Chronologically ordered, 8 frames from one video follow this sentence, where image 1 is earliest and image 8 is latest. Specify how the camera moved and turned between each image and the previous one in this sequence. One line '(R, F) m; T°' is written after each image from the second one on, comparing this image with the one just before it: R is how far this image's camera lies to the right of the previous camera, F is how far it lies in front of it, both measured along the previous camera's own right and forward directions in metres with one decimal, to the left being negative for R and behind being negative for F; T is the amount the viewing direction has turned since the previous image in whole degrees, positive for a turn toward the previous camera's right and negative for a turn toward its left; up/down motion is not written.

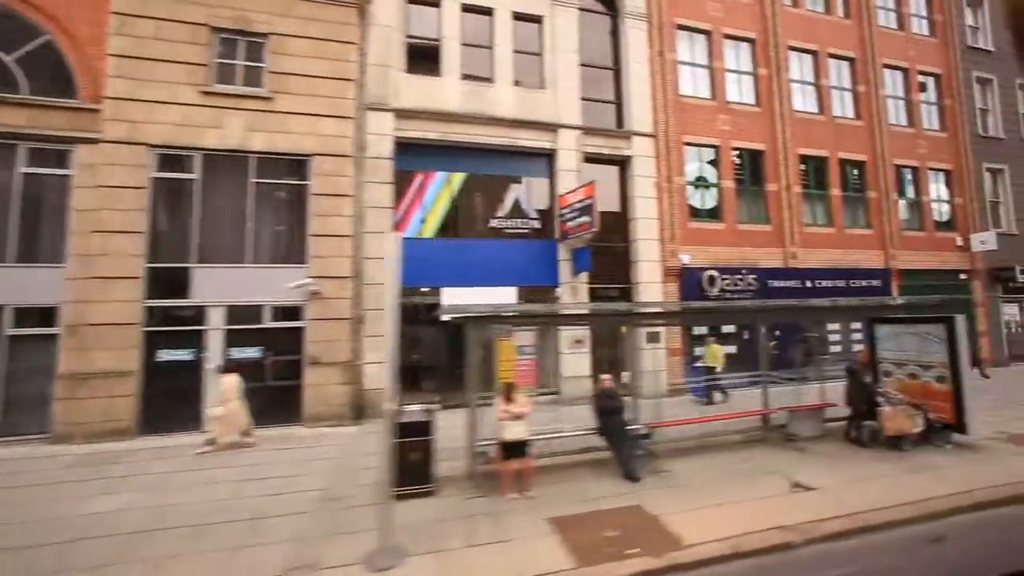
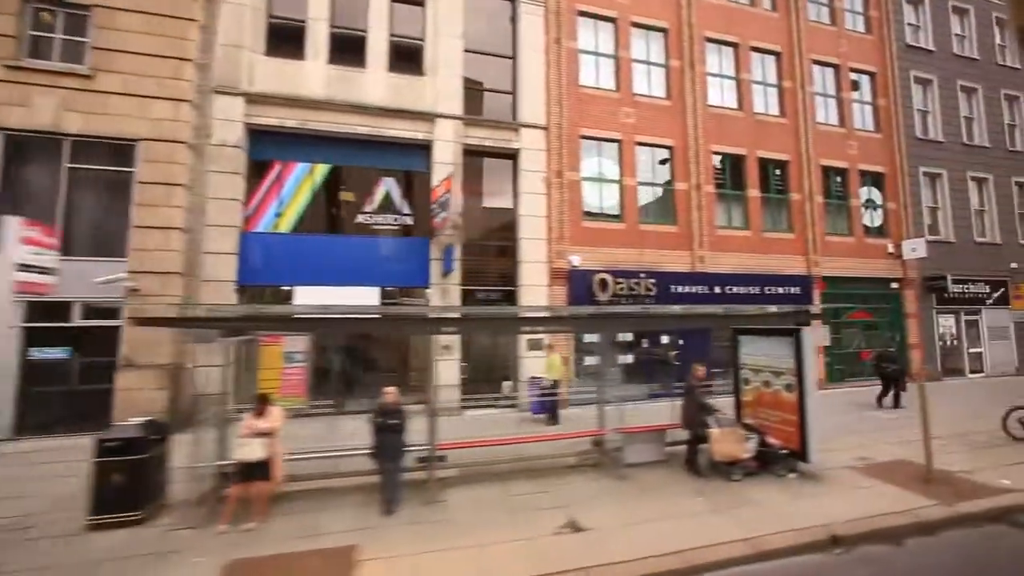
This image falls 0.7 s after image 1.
(+3.9, +1.0) m; 0°
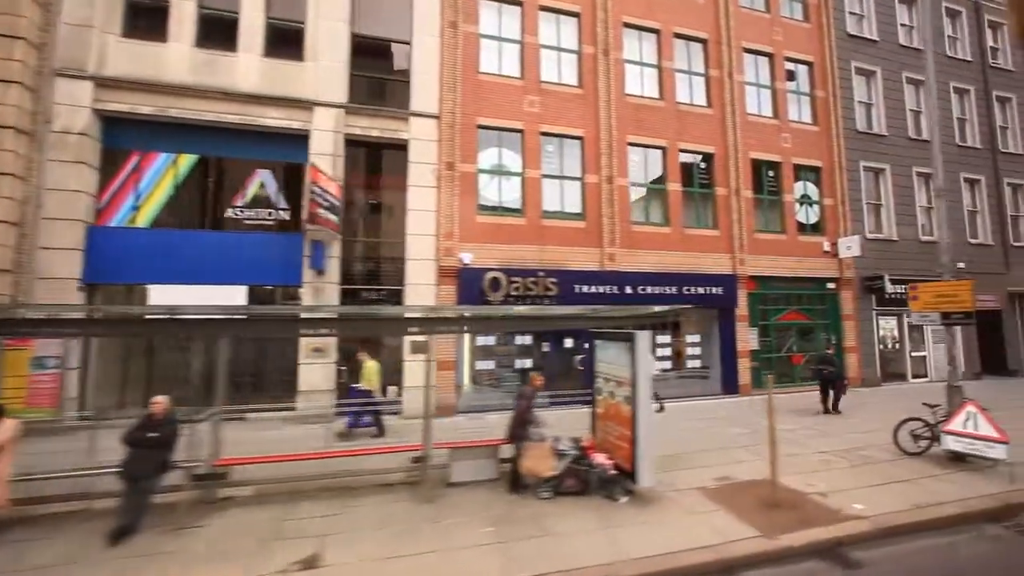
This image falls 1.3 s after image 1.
(+3.3, +0.8) m; 0°
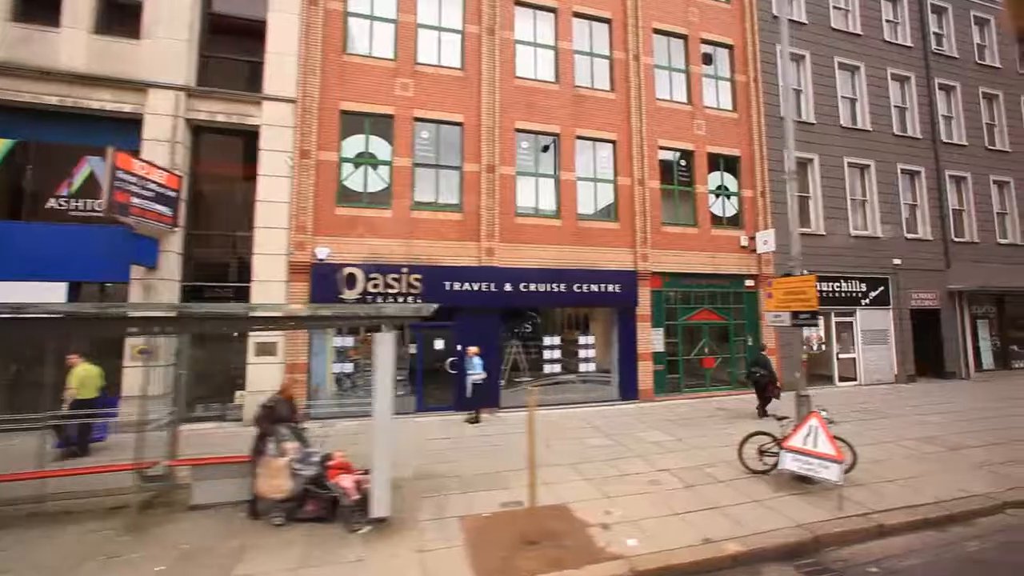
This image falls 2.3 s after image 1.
(+3.9, +1.0) m; 0°
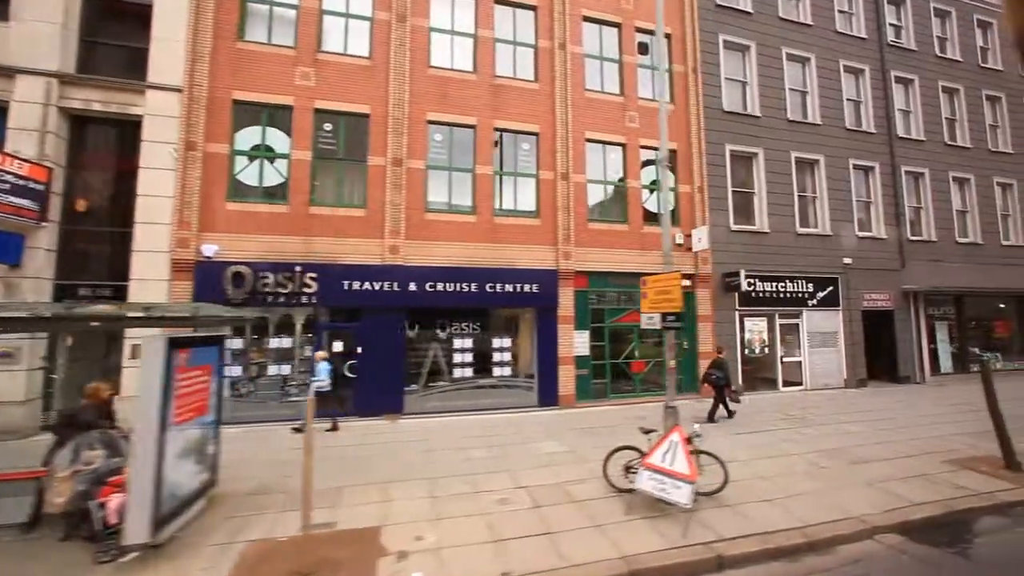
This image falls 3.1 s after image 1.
(+2.7, +0.7) m; 0°
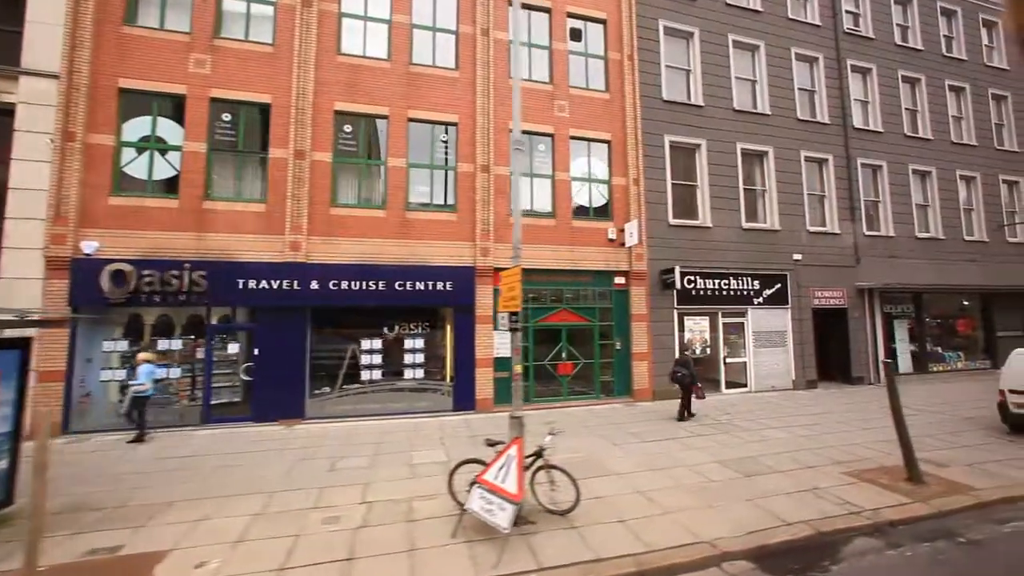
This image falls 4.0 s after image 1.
(+2.6, +0.6) m; 0°
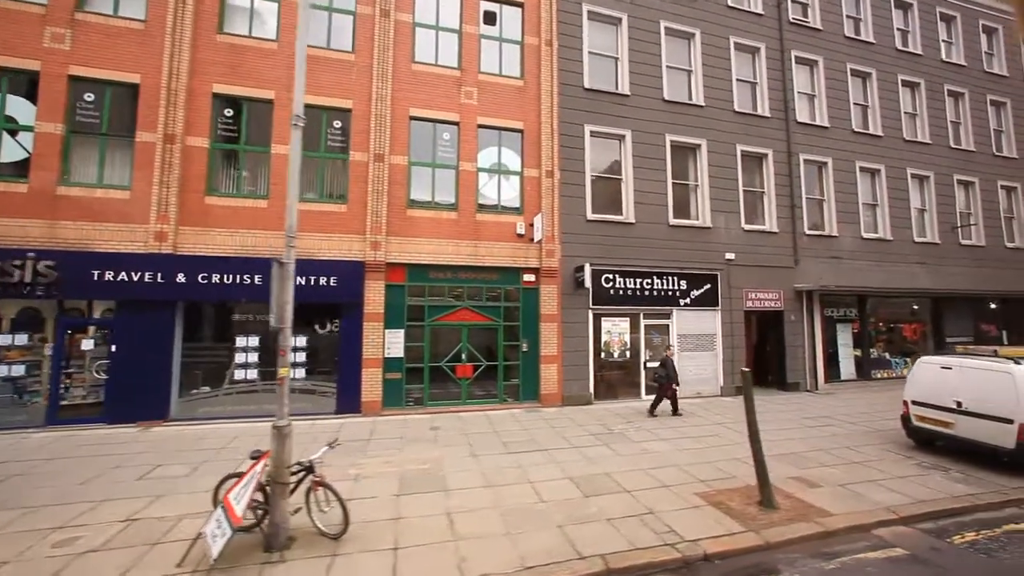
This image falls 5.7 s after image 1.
(+3.1, +0.8) m; 0°
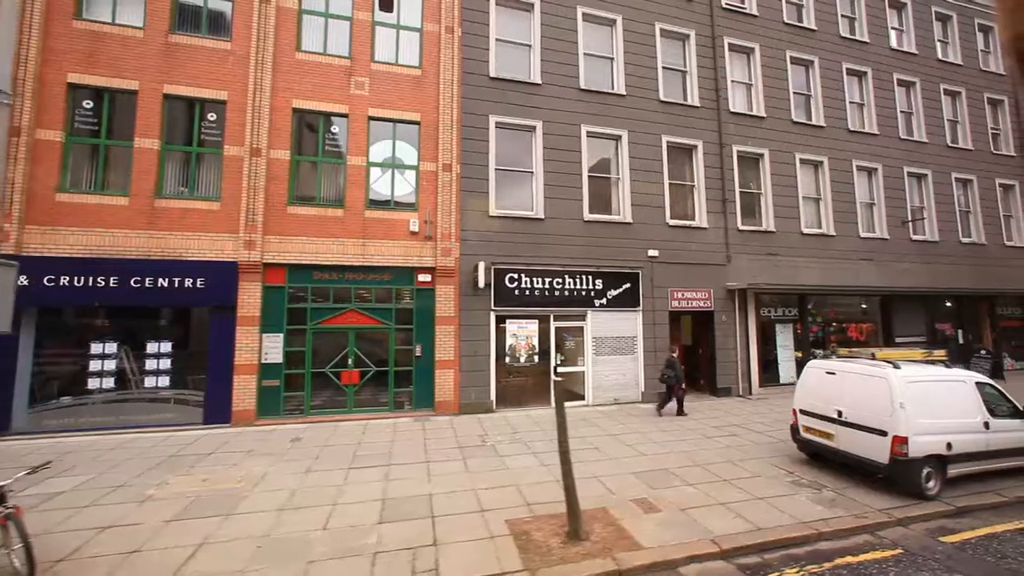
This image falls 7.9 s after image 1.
(+3.2, +0.8) m; 0°
